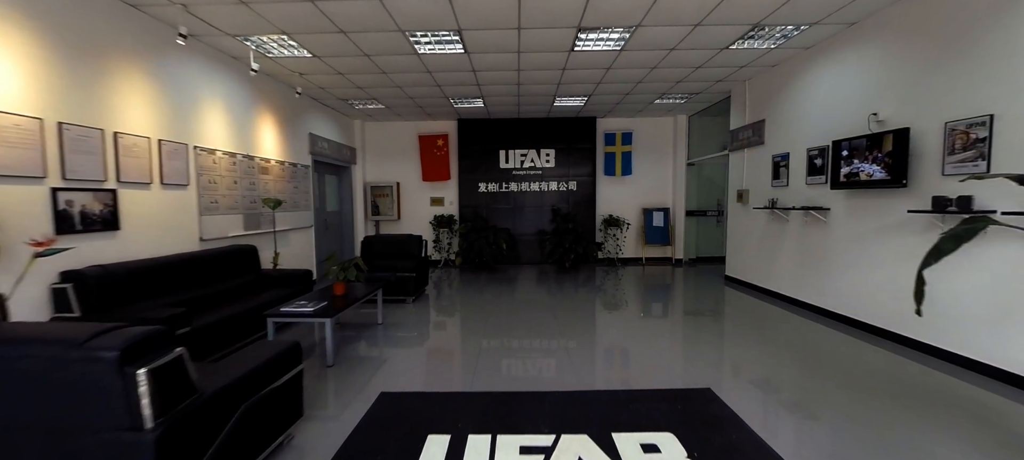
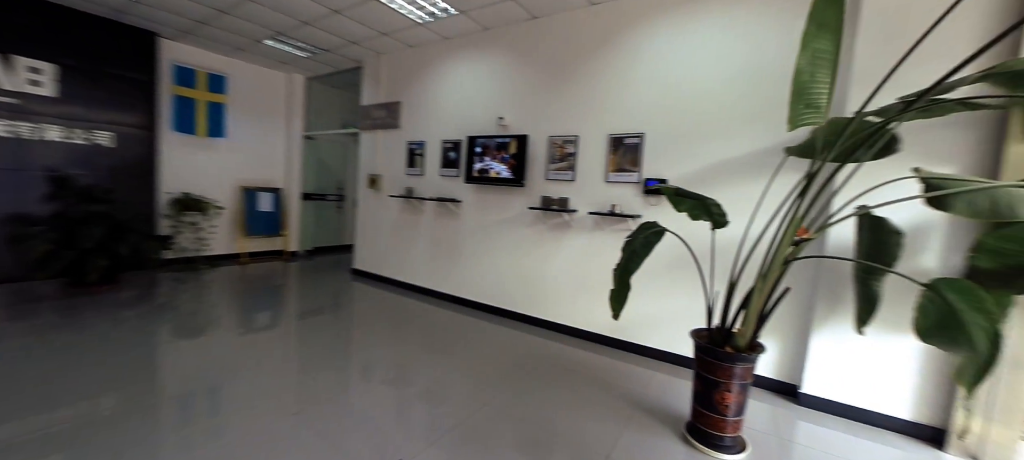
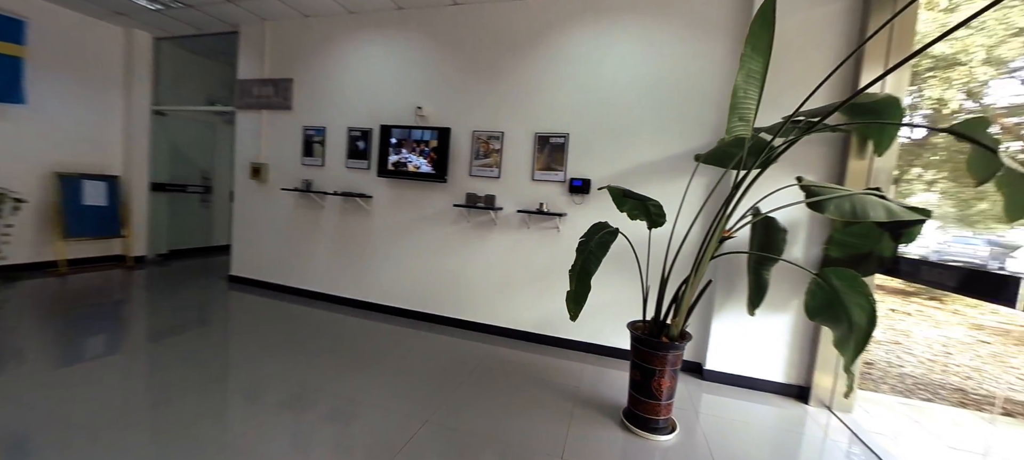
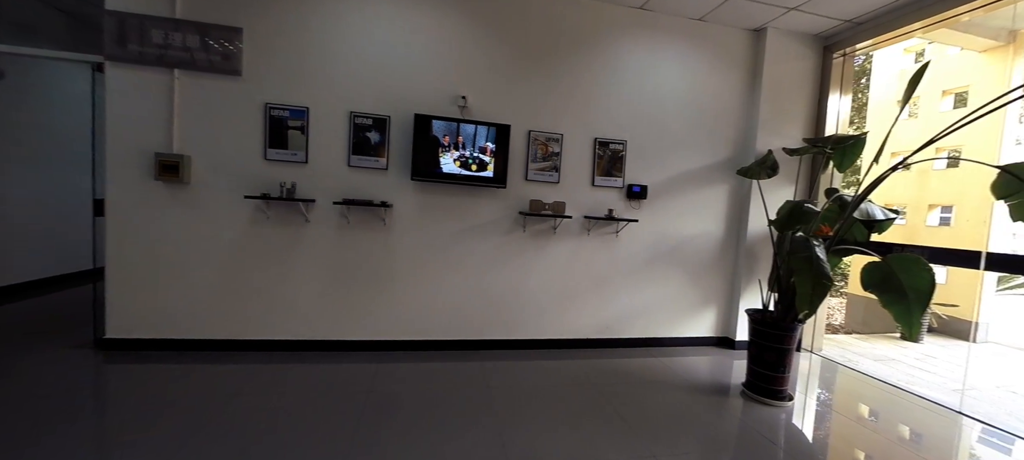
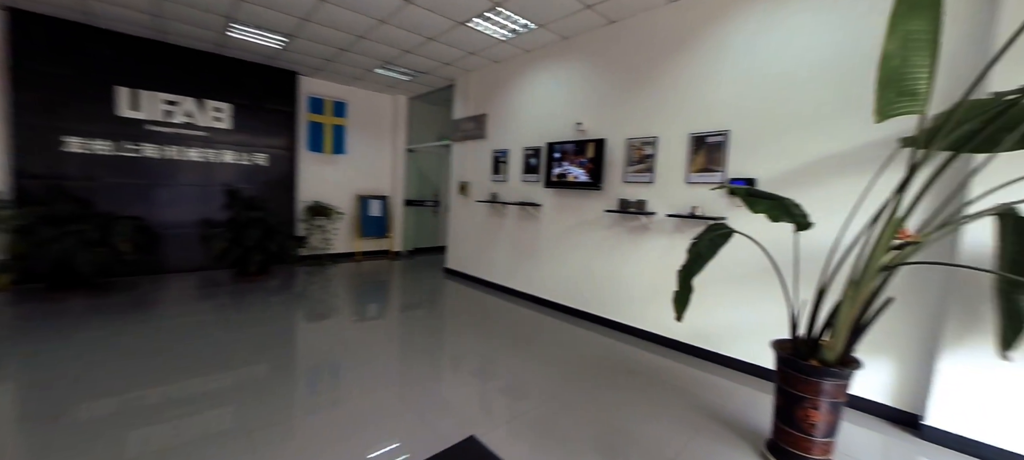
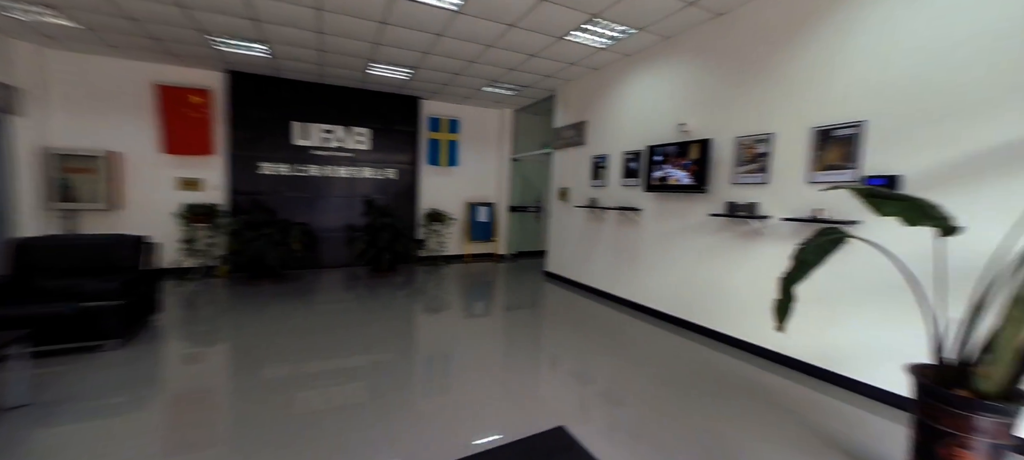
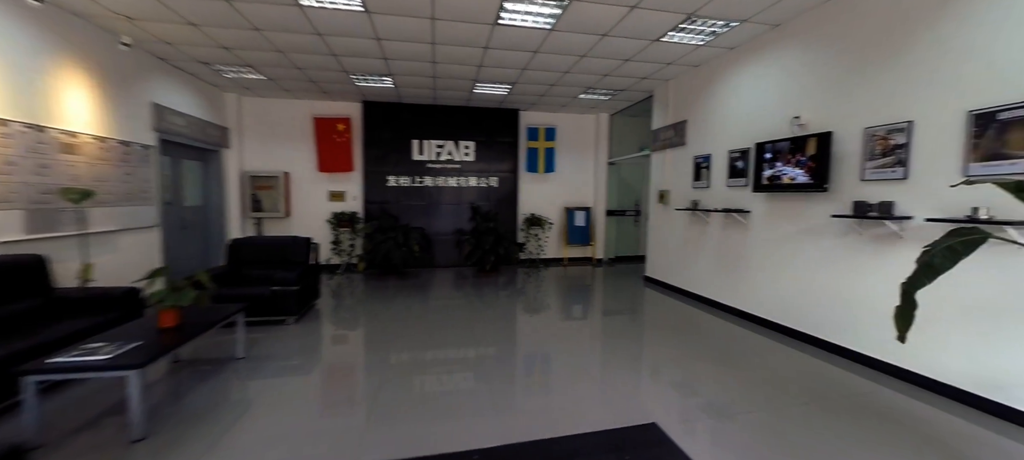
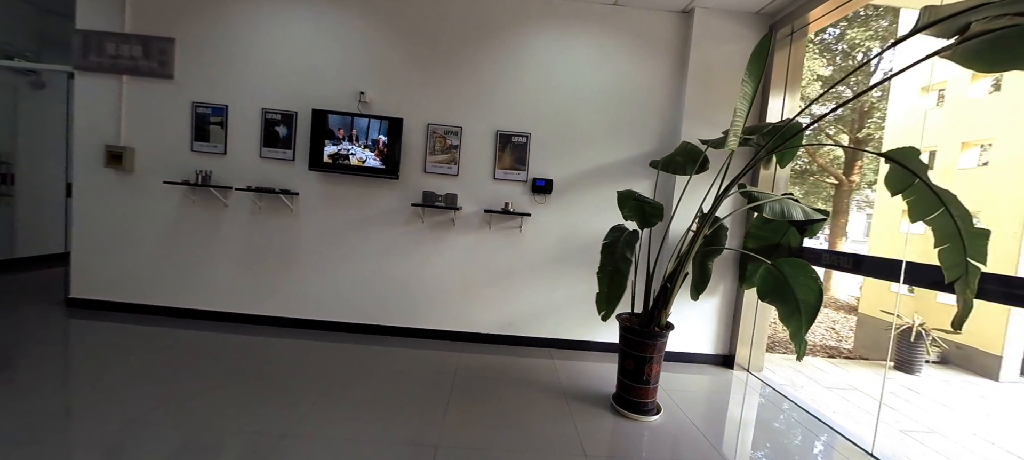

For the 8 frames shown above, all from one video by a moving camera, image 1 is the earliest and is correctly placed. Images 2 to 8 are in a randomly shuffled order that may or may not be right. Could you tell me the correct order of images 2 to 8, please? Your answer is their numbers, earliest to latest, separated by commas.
7, 6, 5, 2, 3, 8, 4
